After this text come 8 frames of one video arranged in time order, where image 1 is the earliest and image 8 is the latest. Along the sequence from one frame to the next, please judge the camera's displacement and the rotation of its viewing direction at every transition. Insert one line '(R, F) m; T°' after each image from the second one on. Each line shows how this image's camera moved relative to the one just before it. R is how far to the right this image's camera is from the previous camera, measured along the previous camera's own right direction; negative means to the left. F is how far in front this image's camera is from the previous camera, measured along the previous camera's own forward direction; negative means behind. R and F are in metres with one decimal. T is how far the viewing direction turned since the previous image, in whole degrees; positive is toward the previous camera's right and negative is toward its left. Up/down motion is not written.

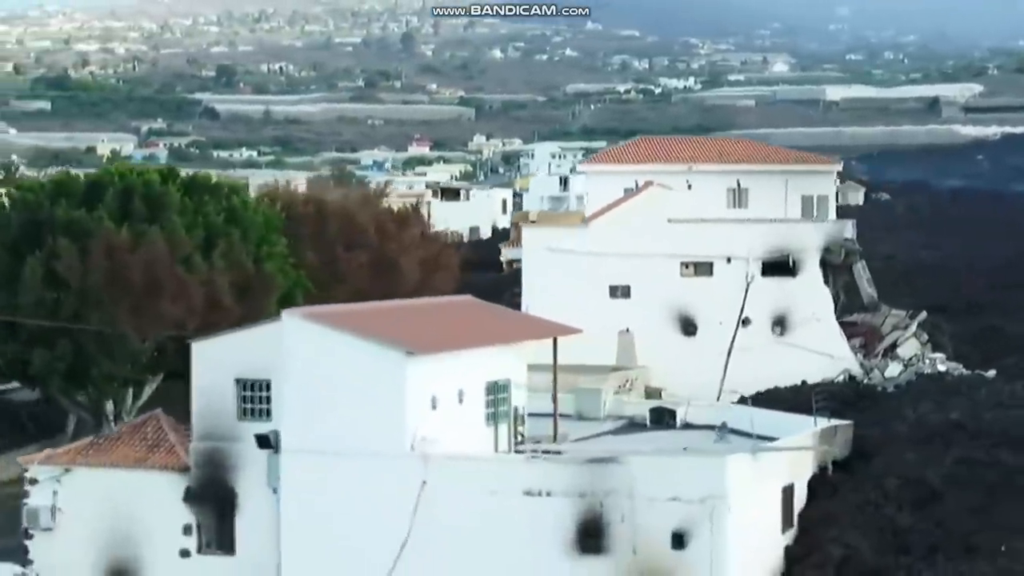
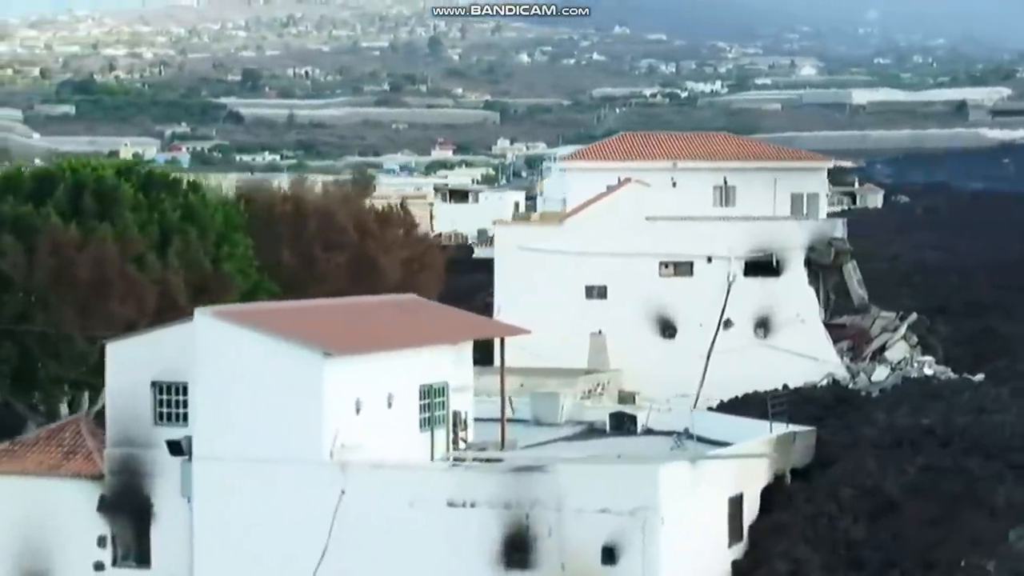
(+0.9, +1.1) m; -1°
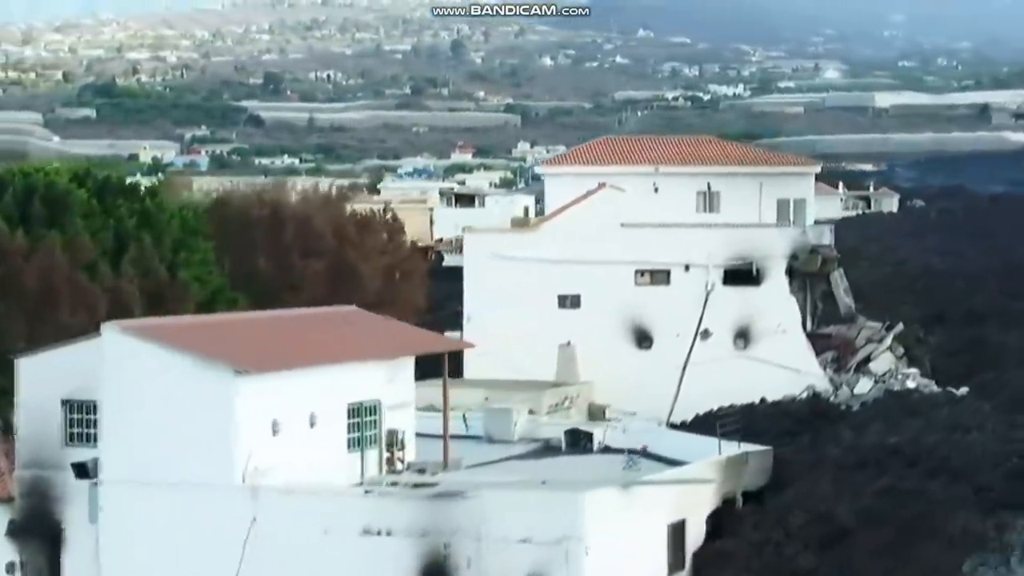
(+0.8, +1.0) m; -1°
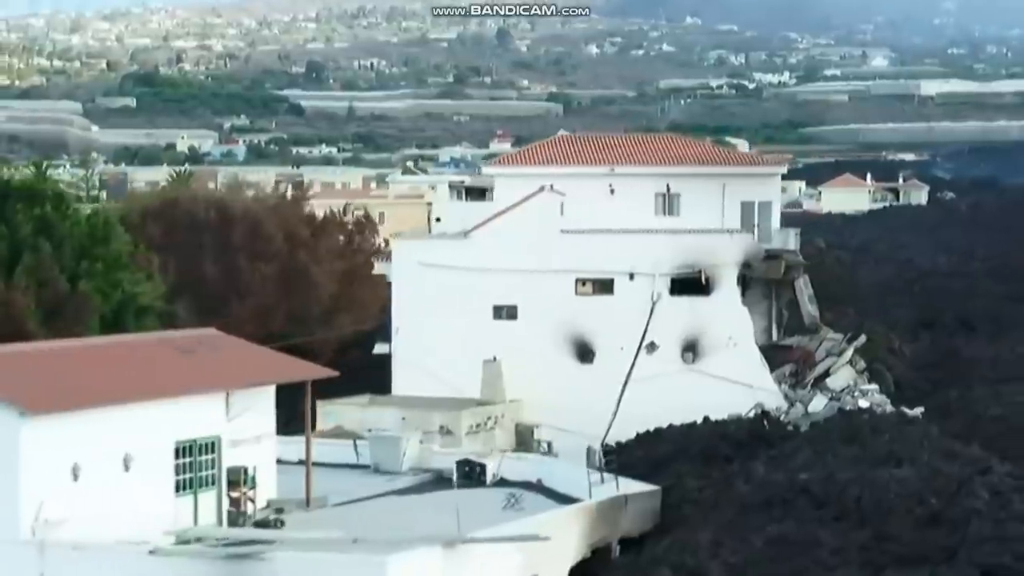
(+1.7, +1.8) m; -1°
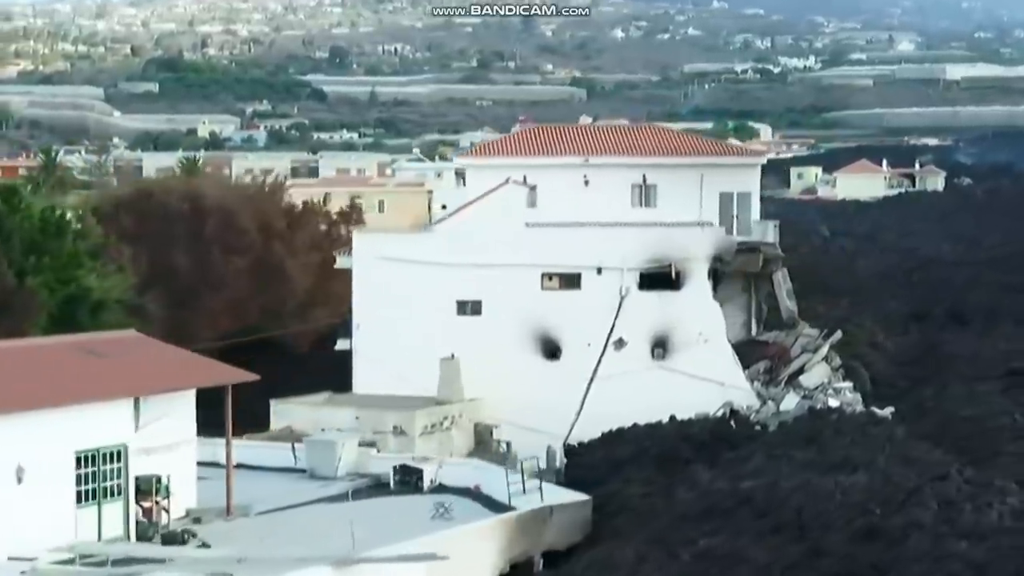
(+0.9, +0.7) m; -1°
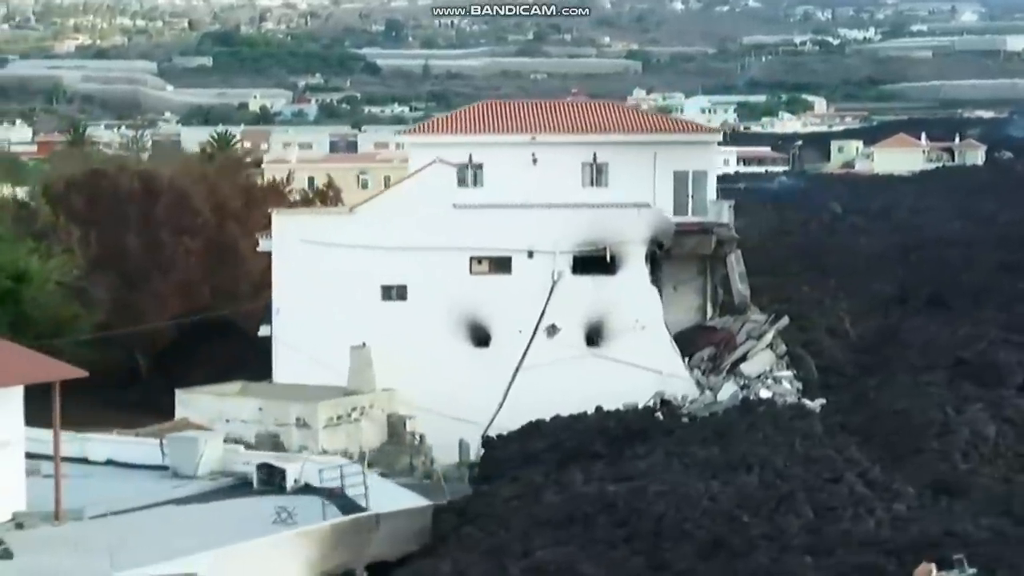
(+1.8, +1.1) m; -2°
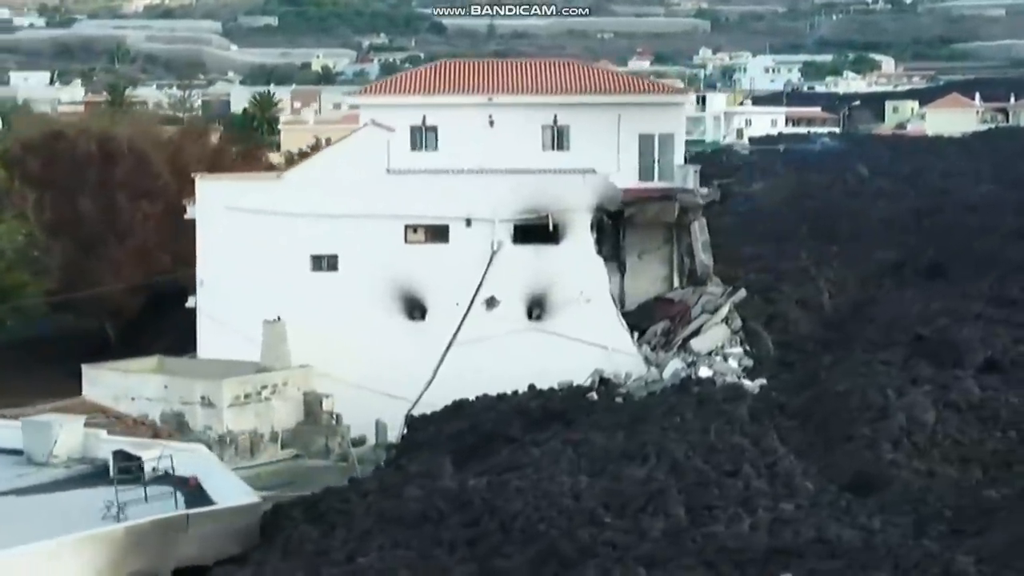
(+1.7, +1.4) m; -2°
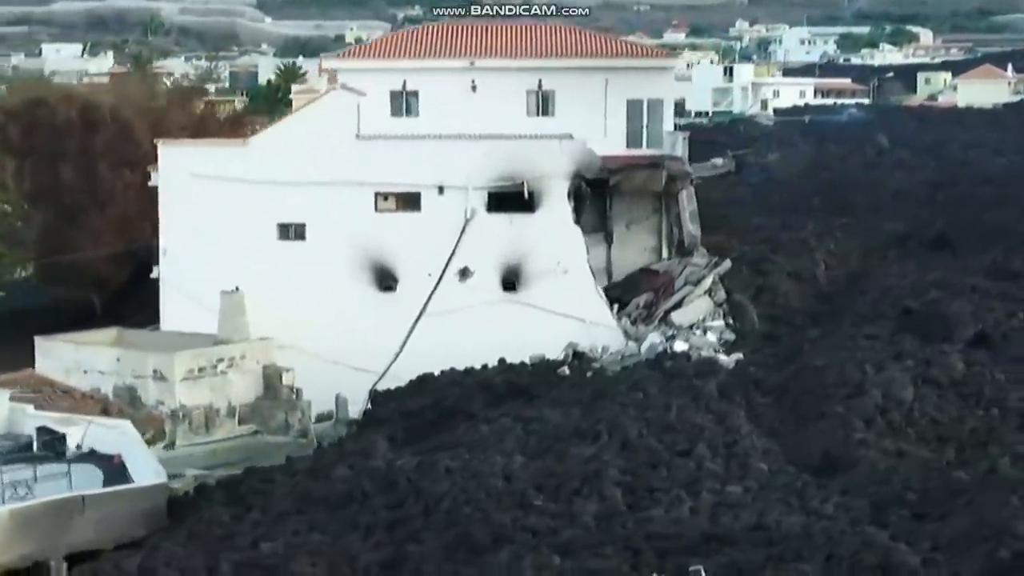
(+0.8, +0.9) m; -1°
